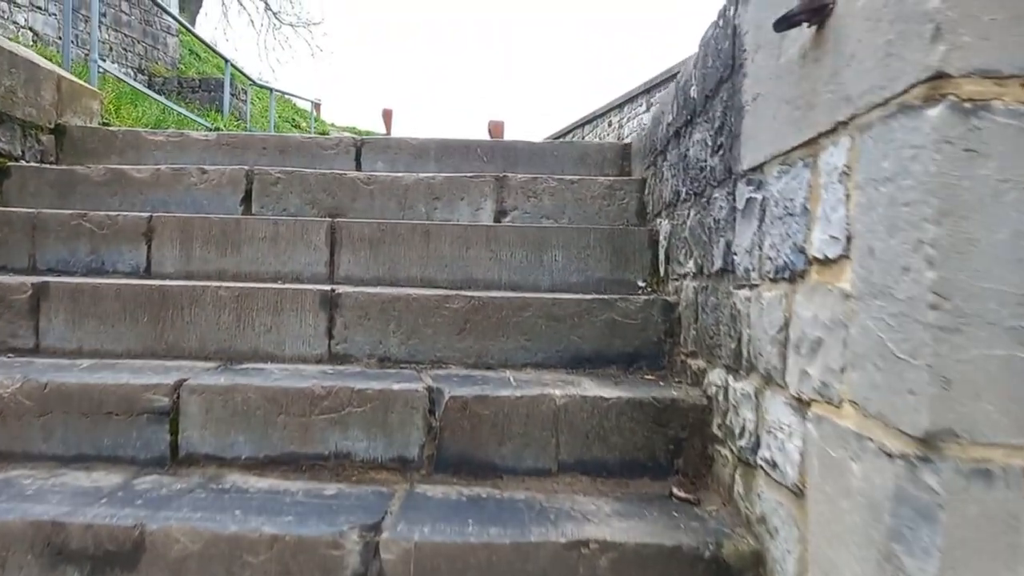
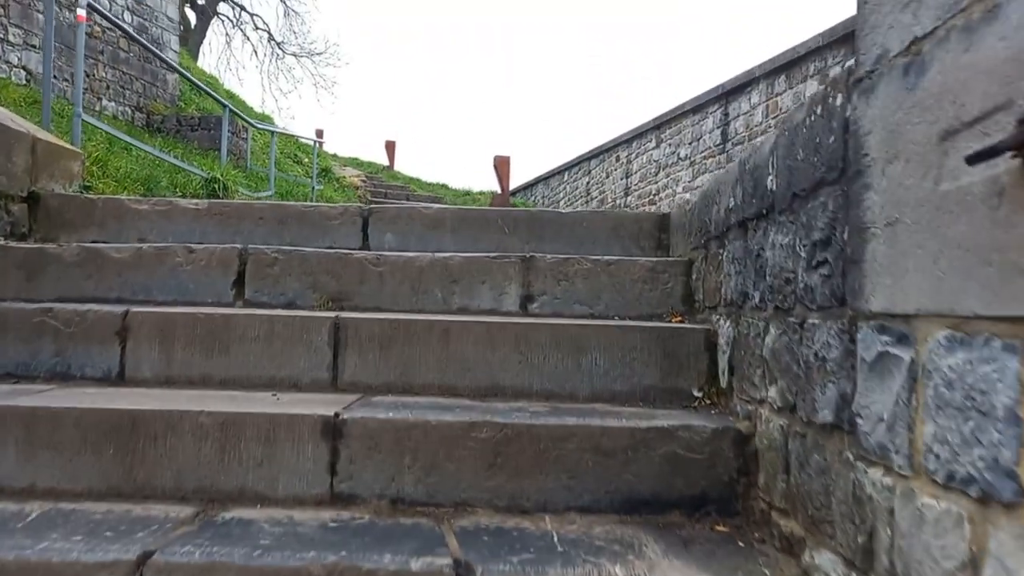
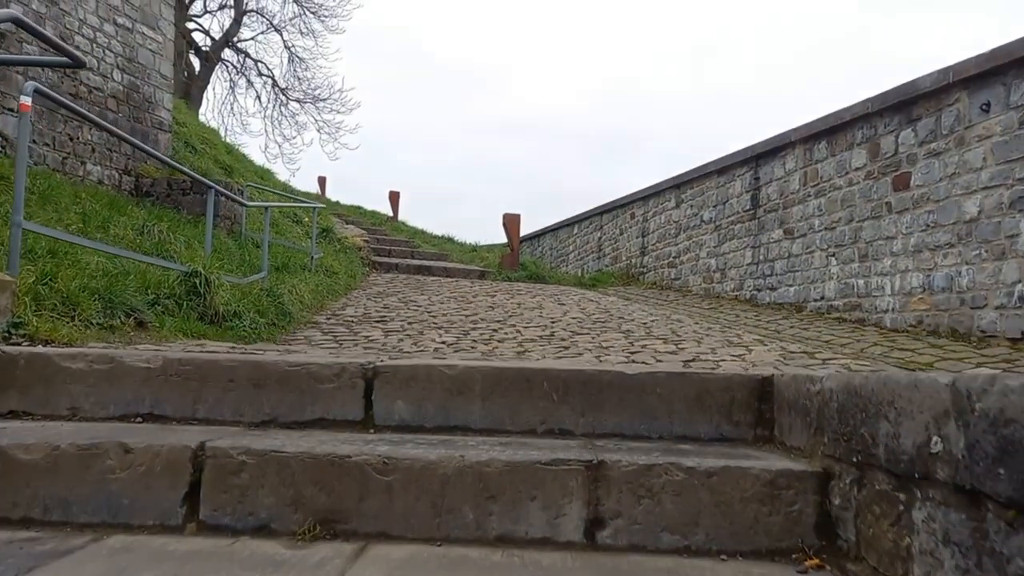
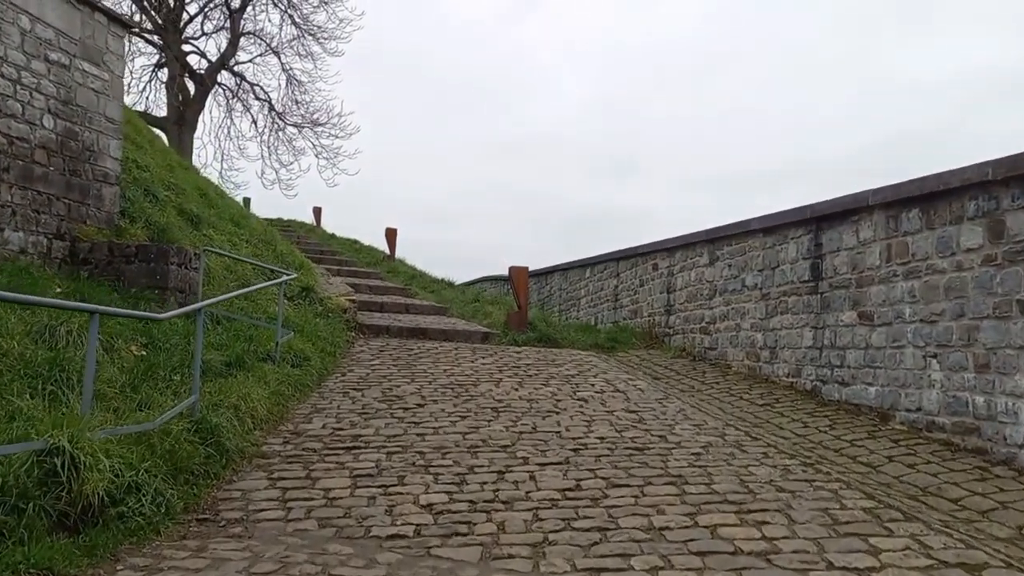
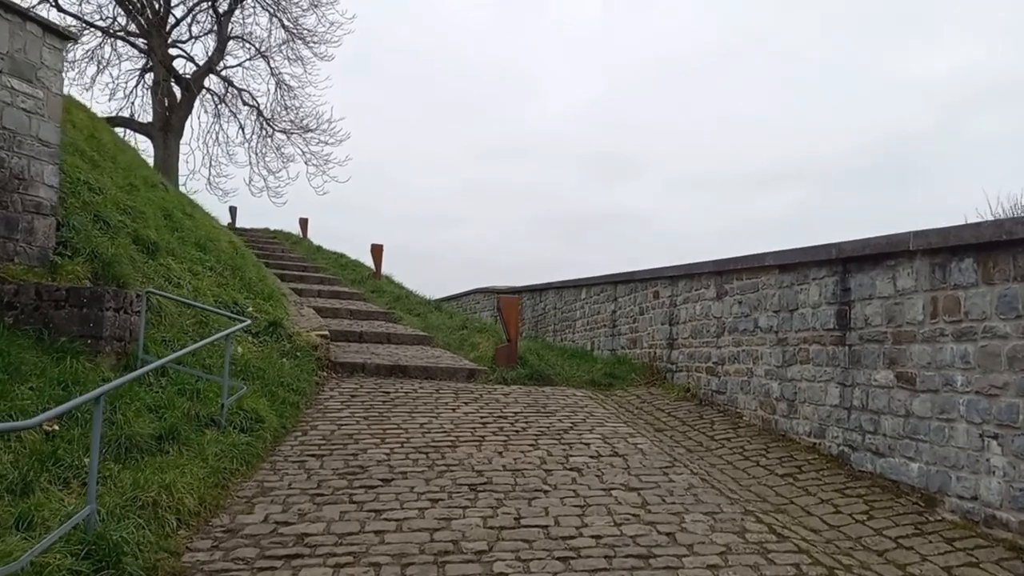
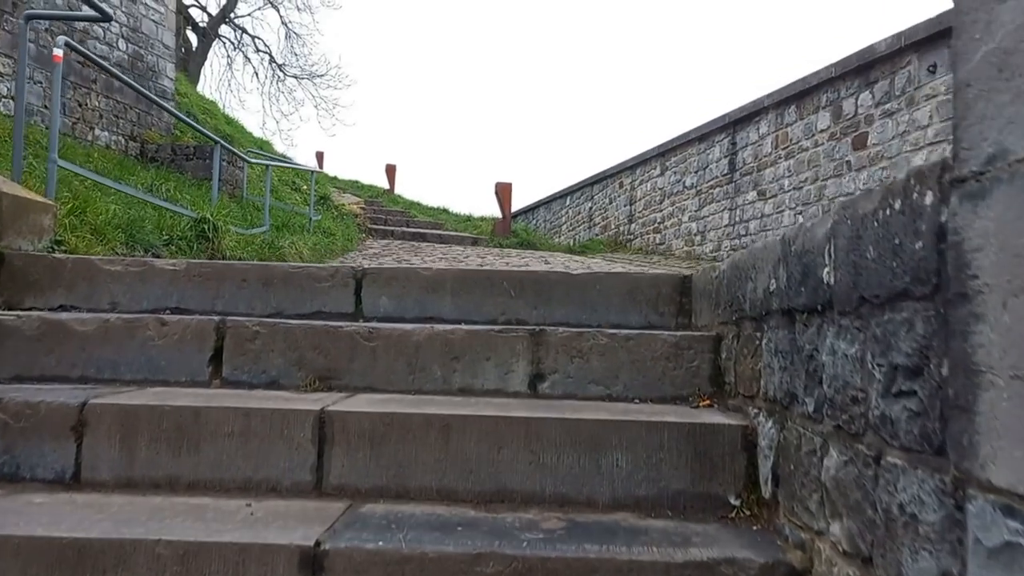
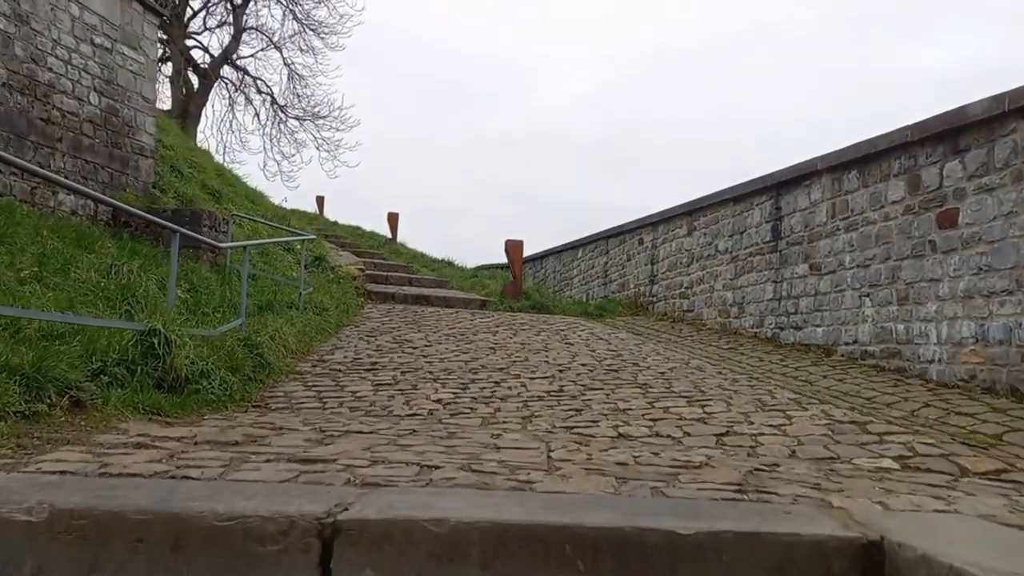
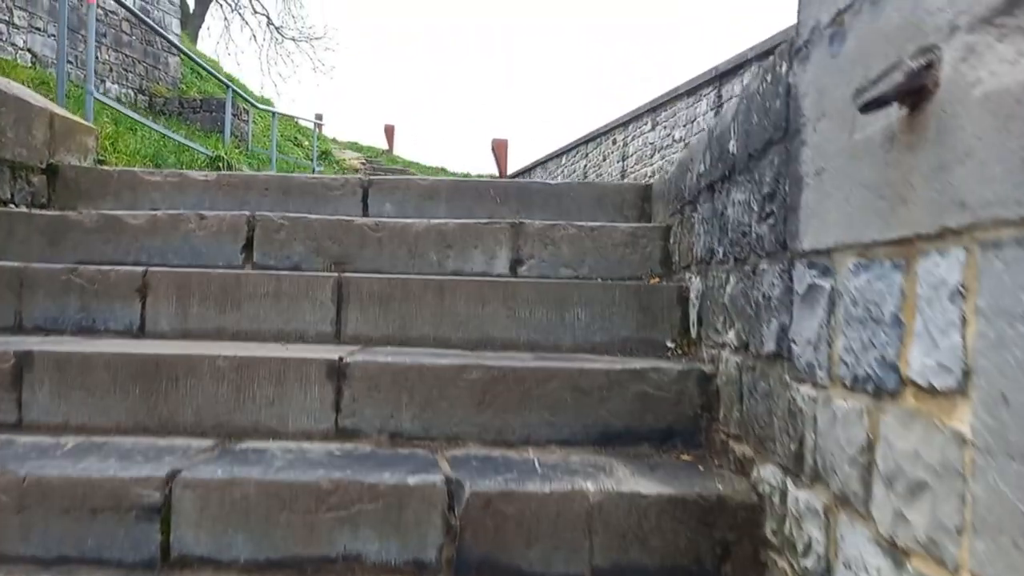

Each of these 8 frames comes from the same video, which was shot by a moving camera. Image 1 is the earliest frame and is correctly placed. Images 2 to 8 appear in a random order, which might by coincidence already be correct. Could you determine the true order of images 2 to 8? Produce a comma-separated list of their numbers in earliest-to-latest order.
8, 2, 6, 3, 7, 4, 5
